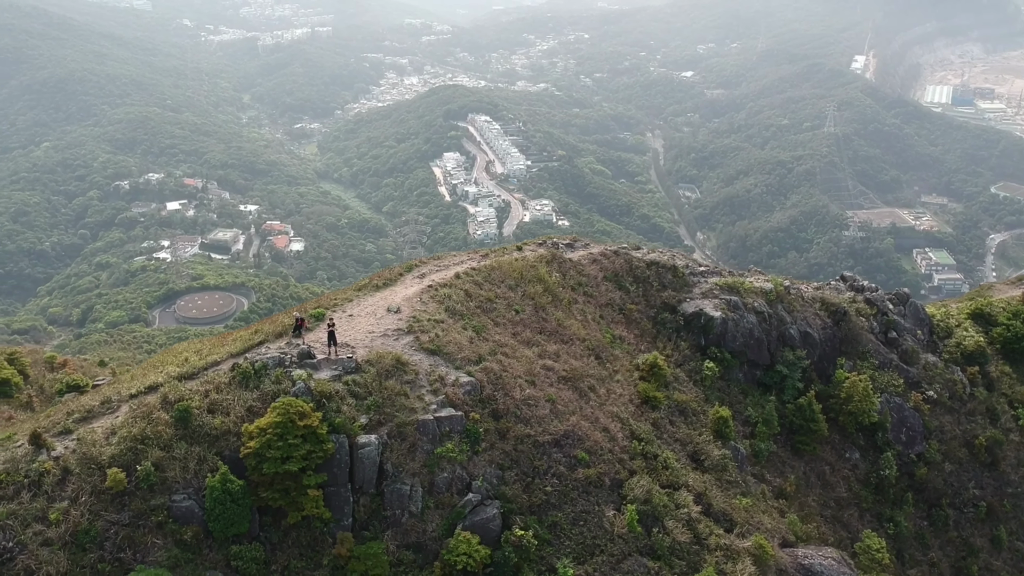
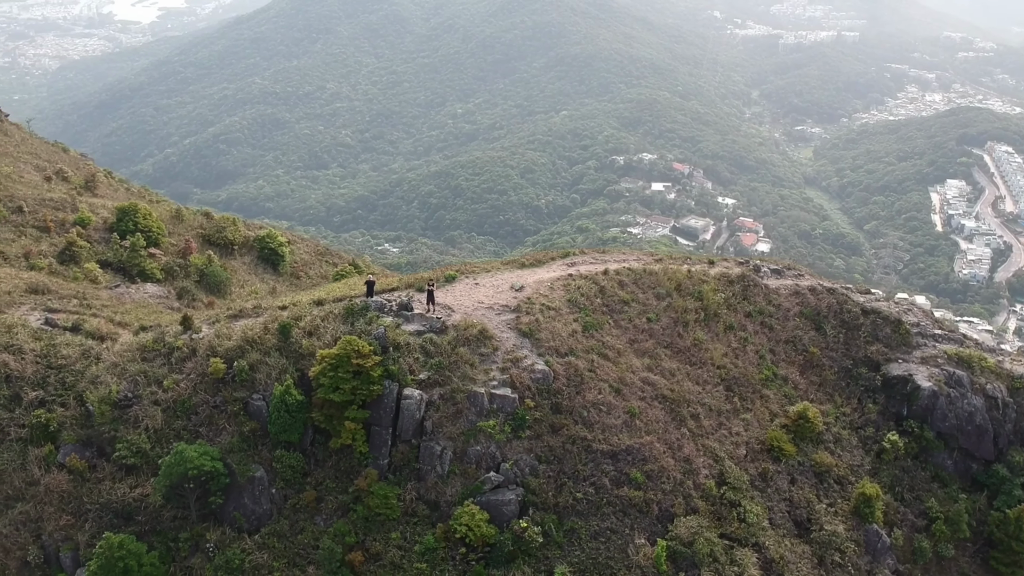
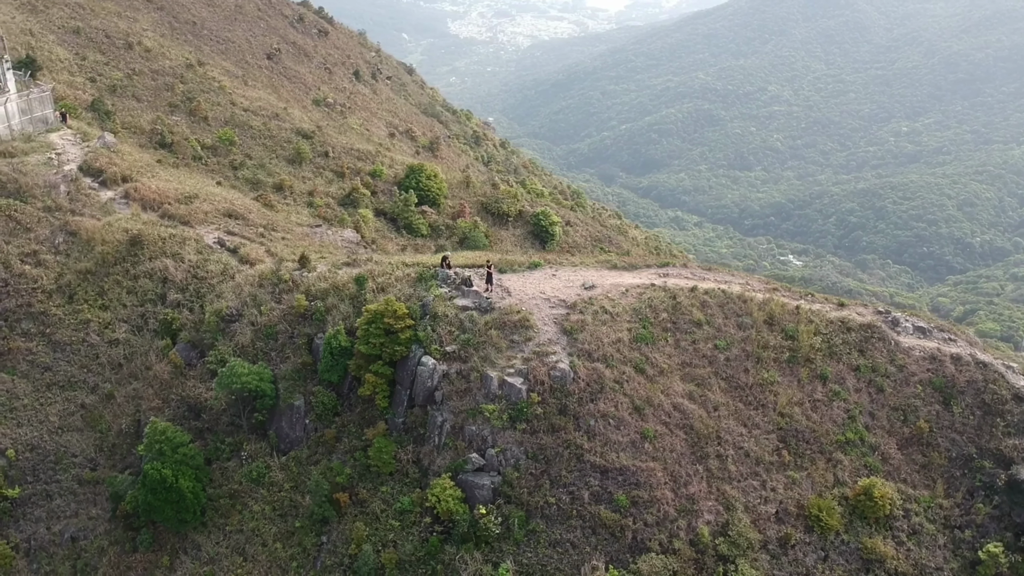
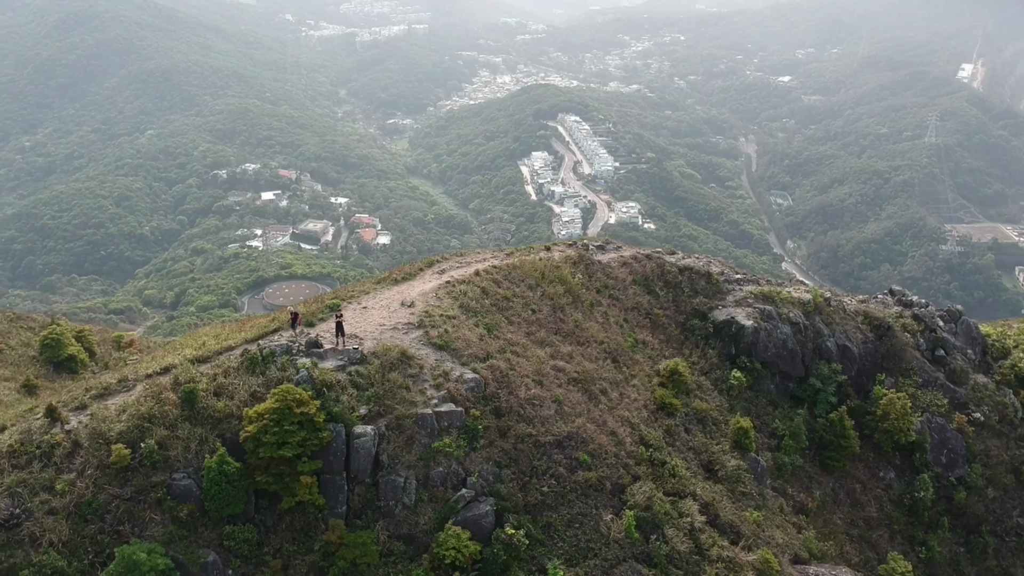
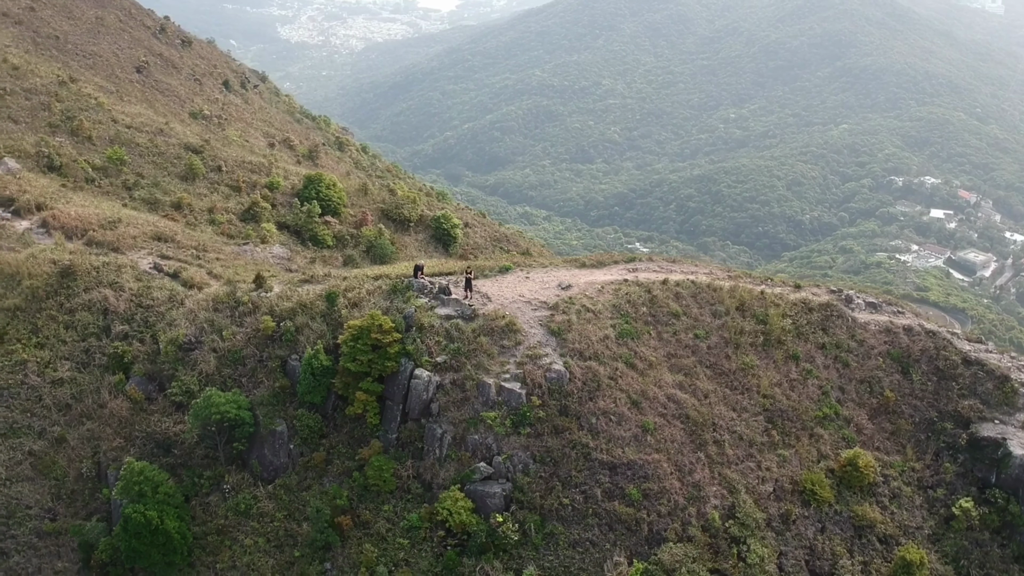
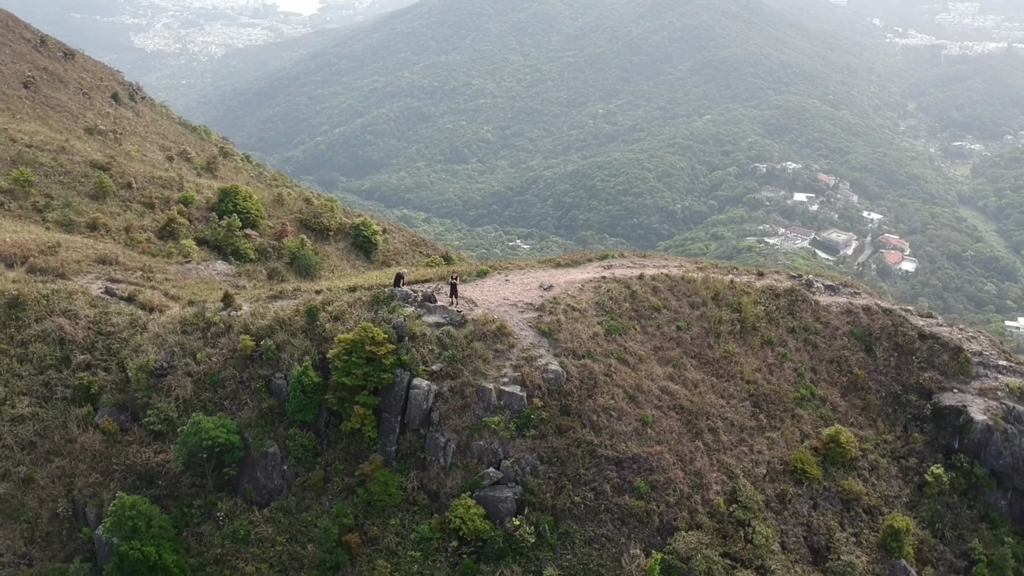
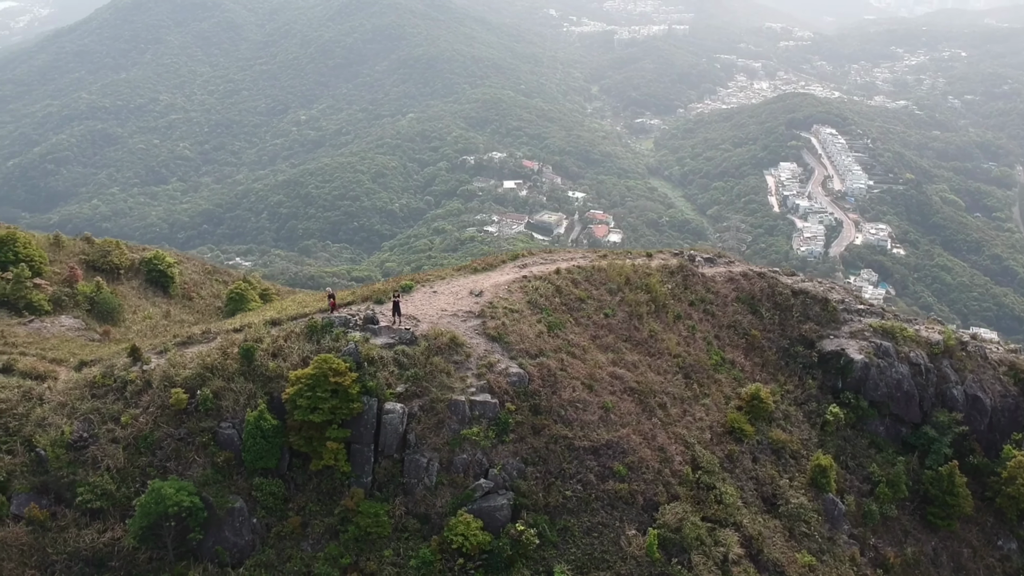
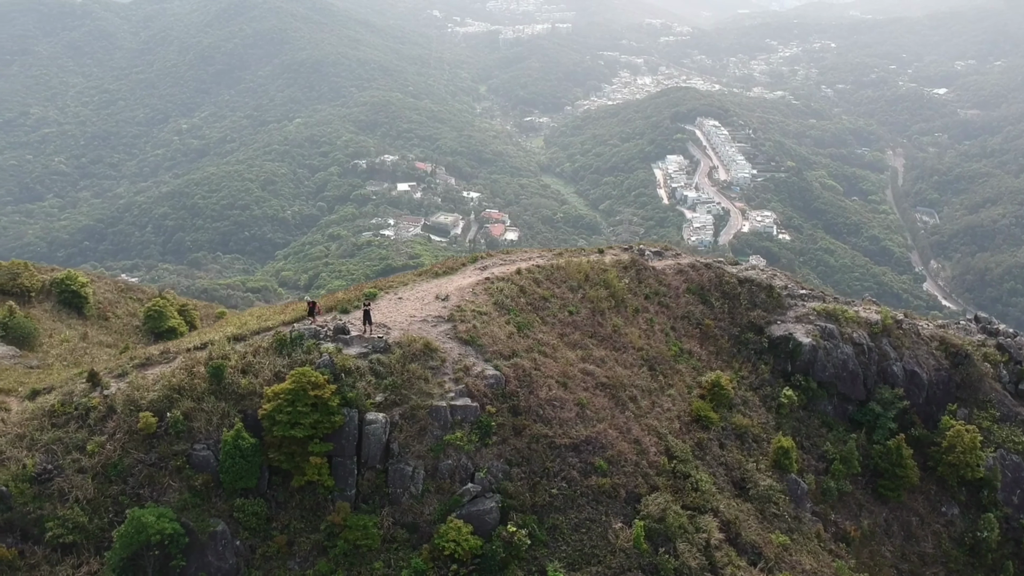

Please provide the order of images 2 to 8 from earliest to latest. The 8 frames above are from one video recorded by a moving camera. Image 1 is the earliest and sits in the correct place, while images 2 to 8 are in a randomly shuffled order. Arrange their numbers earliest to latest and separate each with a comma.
4, 8, 7, 2, 6, 5, 3
